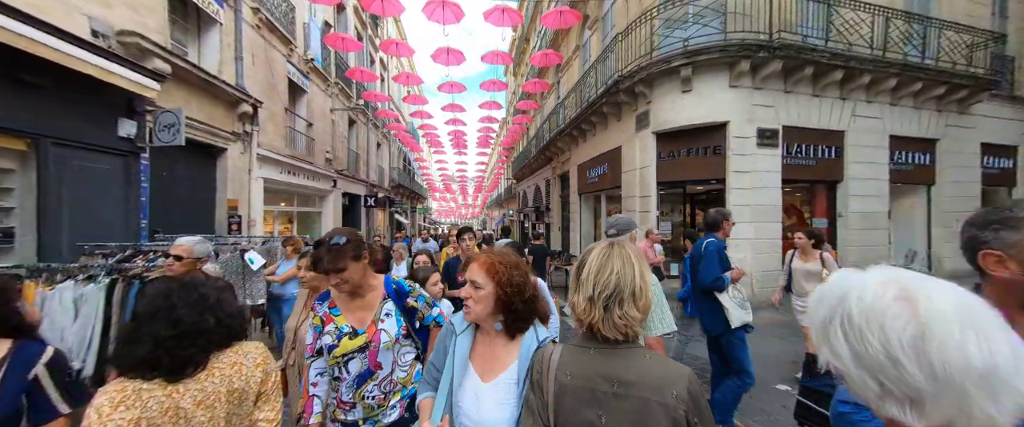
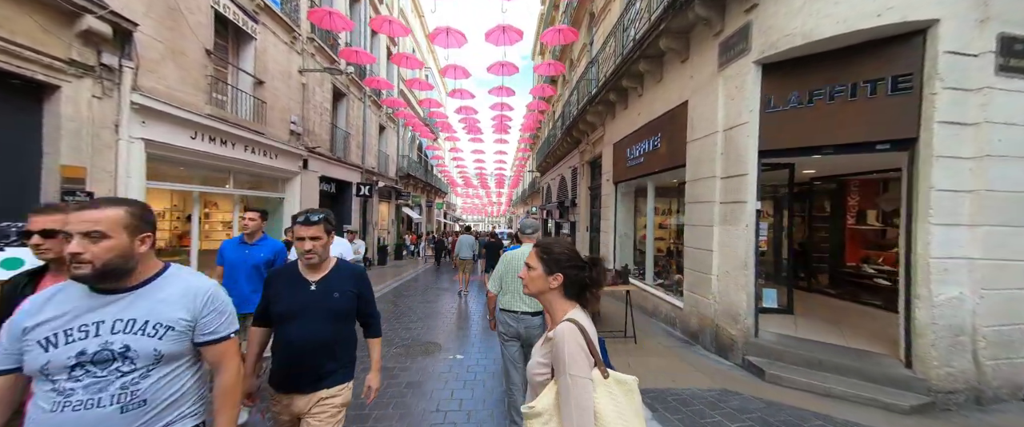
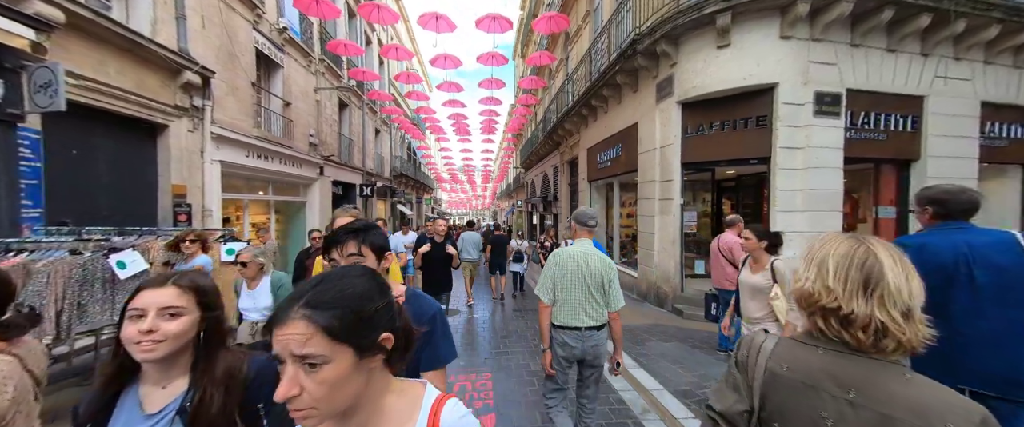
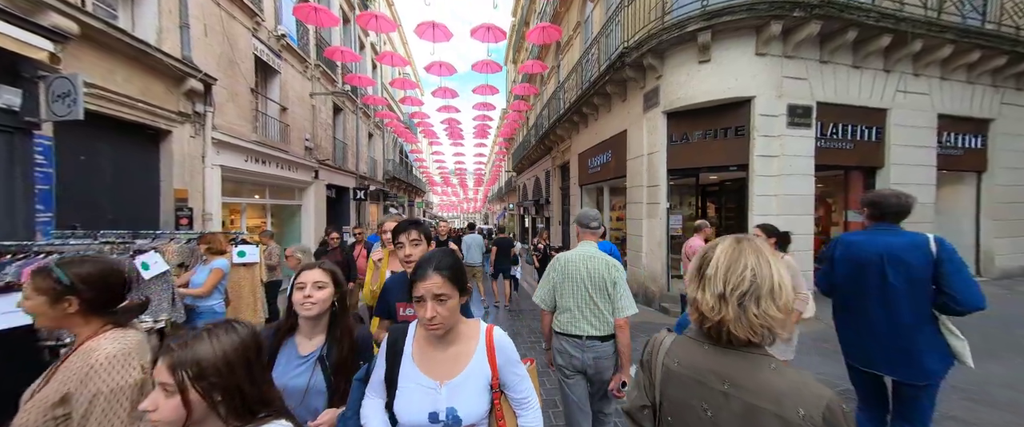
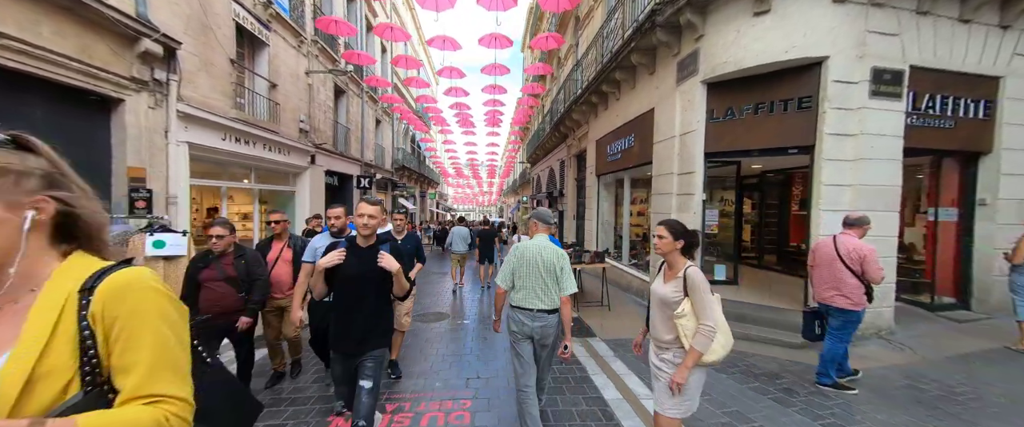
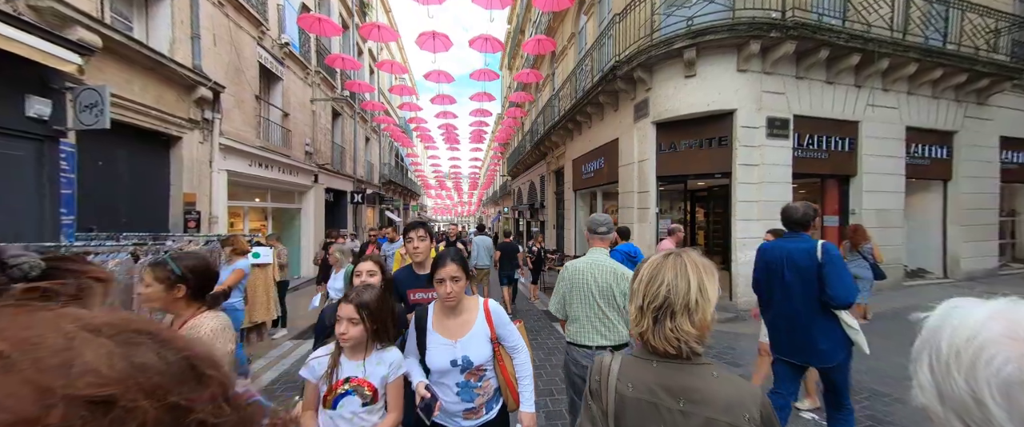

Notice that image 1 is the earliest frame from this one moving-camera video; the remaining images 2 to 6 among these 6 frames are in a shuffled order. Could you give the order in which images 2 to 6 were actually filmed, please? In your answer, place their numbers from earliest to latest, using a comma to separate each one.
6, 4, 3, 5, 2
